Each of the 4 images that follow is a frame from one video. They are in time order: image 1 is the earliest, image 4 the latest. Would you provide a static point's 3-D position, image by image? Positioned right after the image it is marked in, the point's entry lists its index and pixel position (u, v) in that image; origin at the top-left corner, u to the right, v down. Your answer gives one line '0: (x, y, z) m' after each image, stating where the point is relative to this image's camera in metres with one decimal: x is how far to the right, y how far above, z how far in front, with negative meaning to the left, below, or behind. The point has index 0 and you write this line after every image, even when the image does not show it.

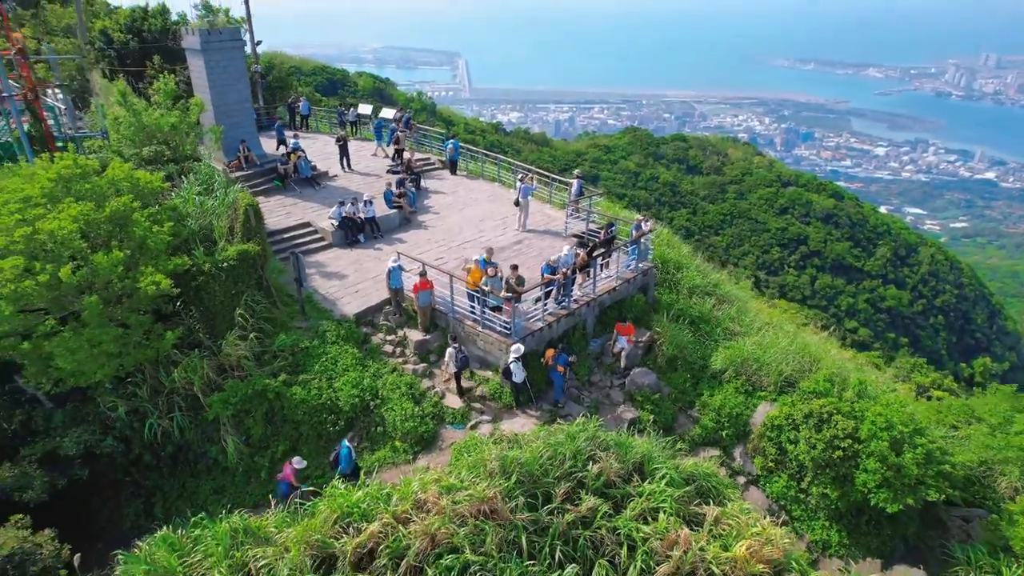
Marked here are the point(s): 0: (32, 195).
0: (-2.6, +0.5, +3.7) m
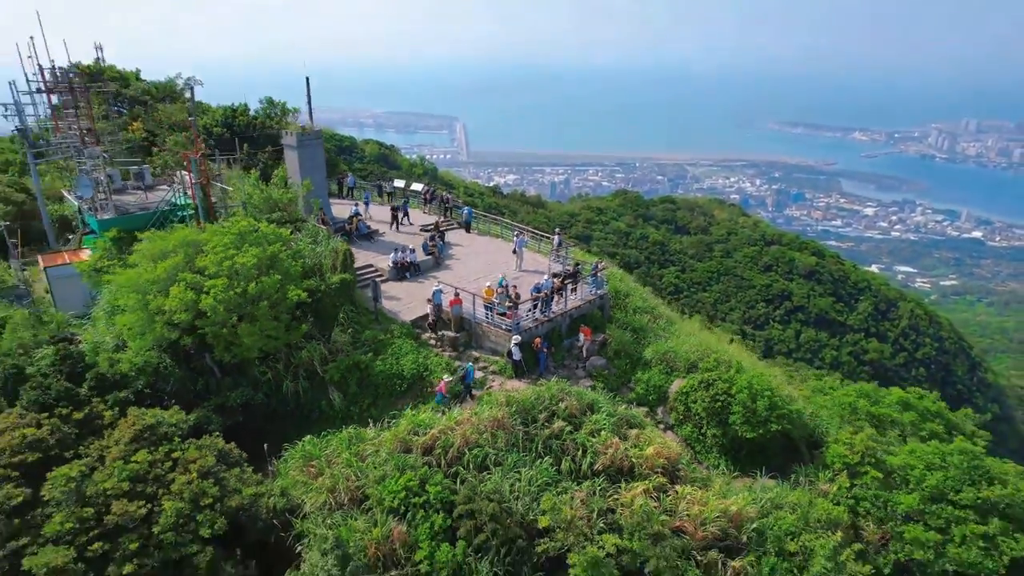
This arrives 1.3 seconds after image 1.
0: (-2.5, +0.4, +6.0) m
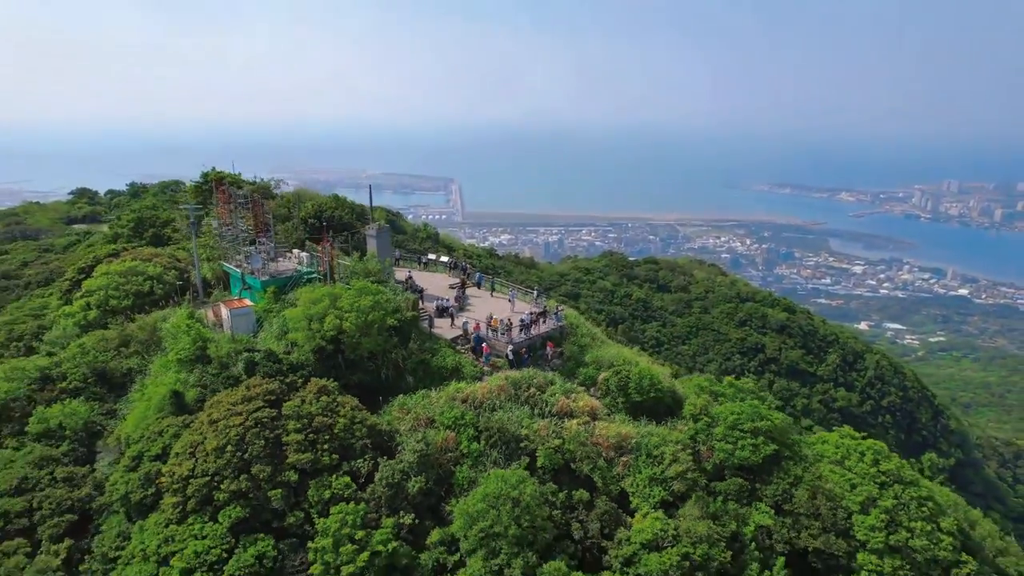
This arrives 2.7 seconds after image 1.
0: (-2.6, -0.1, +10.9) m
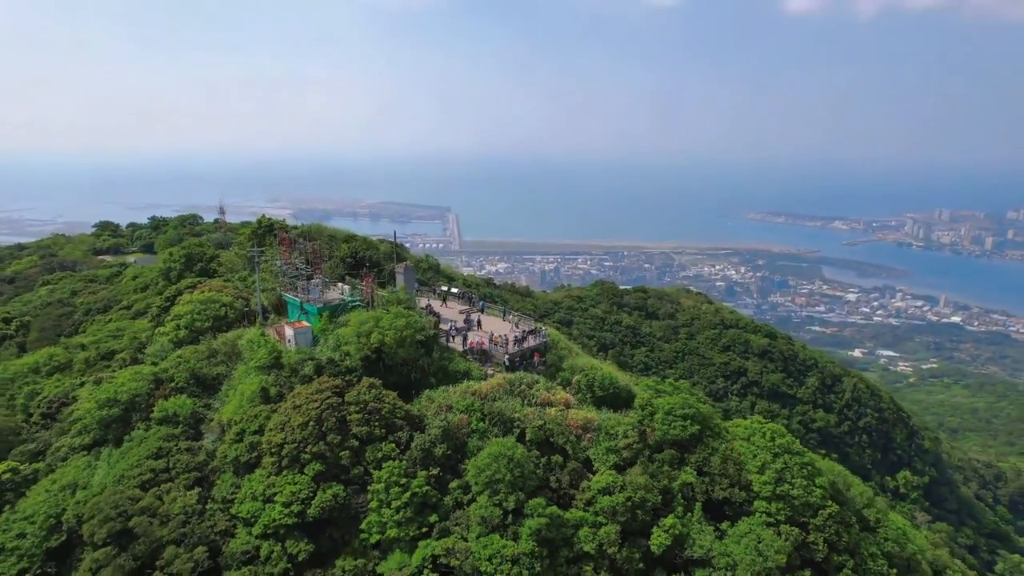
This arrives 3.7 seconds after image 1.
0: (-2.7, -0.7, +14.7) m
